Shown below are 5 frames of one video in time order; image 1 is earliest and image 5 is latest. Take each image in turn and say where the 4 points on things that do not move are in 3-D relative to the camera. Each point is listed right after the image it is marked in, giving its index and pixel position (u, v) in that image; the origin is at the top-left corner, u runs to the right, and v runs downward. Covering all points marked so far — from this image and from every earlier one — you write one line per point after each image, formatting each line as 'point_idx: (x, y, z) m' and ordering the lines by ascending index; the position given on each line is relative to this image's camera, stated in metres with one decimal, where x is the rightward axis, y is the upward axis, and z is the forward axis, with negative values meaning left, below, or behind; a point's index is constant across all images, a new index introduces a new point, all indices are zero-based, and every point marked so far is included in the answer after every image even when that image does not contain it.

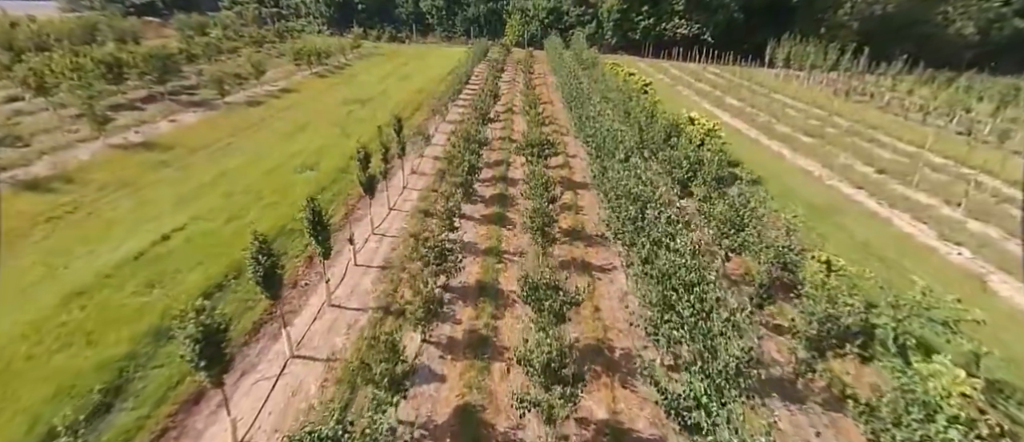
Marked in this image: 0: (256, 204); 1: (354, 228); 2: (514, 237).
0: (-9.9, +0.6, +17.3) m
1: (-5.9, -0.3, +16.8) m
2: (+0.1, -0.6, +17.4) m
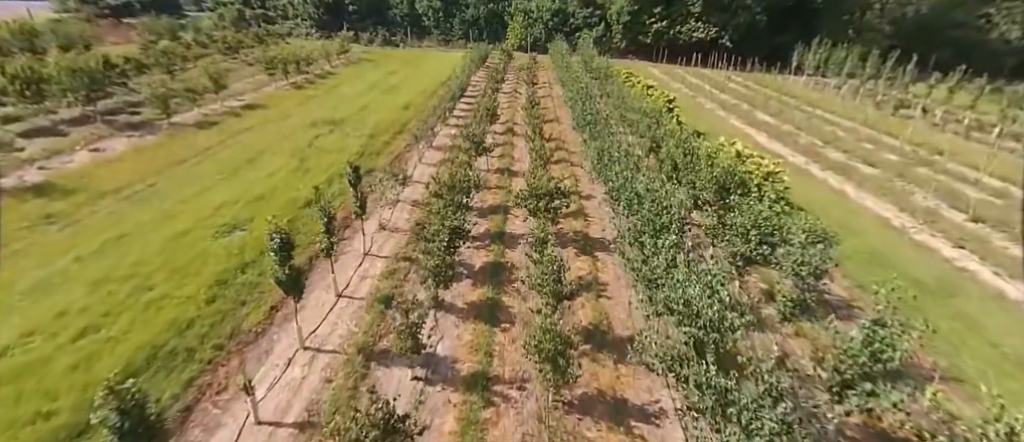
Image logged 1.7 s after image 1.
0: (-10.0, -2.1, +11.9) m
1: (-6.0, -3.0, +11.5) m
2: (0.0, -3.4, +12.0) m
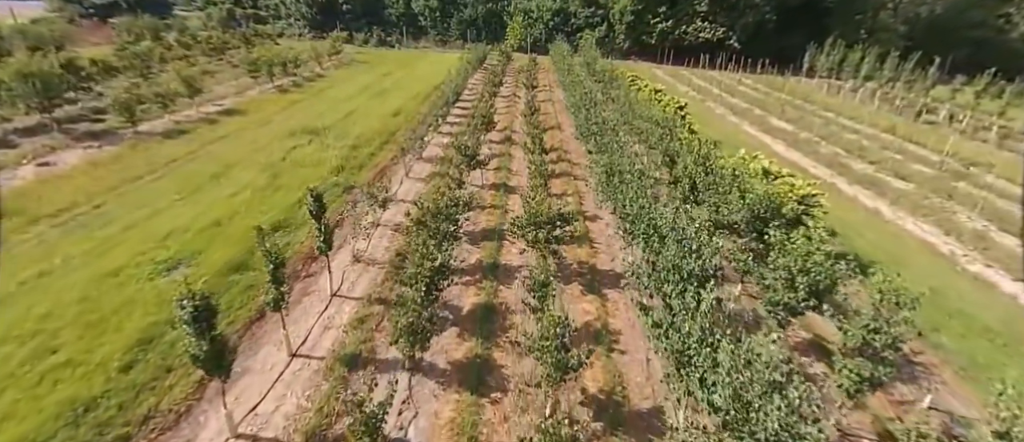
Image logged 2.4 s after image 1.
0: (-10.2, -3.2, +9.5) m
1: (-6.2, -4.0, +9.0) m
2: (-0.2, -4.4, +9.5) m
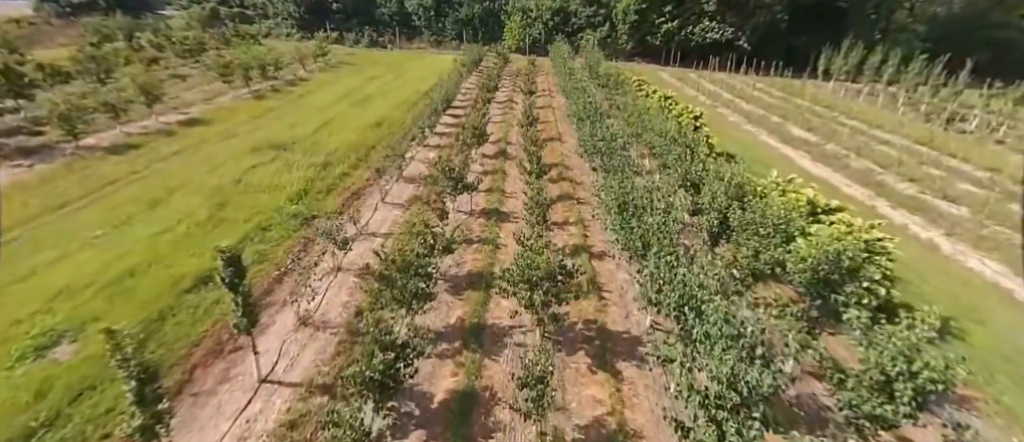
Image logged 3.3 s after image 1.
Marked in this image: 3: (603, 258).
0: (-10.5, -4.5, +6.3) m
1: (-6.5, -5.4, +5.8) m
2: (-0.5, -5.8, +6.3) m
3: (+3.3, -1.2, +16.2) m
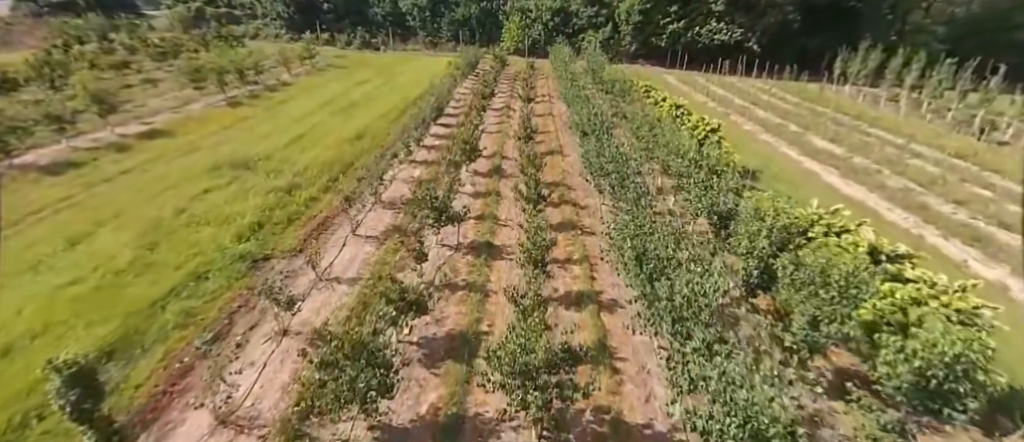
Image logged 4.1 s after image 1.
0: (-10.8, -5.9, +3.4) m
1: (-6.8, -6.7, +2.9) m
2: (-0.8, -7.1, +3.5) m
3: (+3.0, -2.6, +13.3) m
